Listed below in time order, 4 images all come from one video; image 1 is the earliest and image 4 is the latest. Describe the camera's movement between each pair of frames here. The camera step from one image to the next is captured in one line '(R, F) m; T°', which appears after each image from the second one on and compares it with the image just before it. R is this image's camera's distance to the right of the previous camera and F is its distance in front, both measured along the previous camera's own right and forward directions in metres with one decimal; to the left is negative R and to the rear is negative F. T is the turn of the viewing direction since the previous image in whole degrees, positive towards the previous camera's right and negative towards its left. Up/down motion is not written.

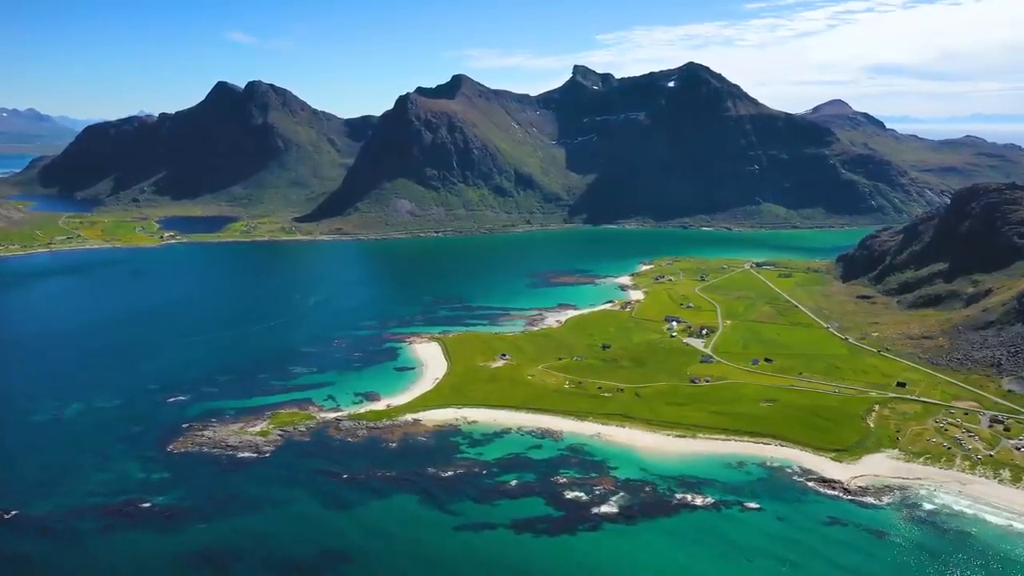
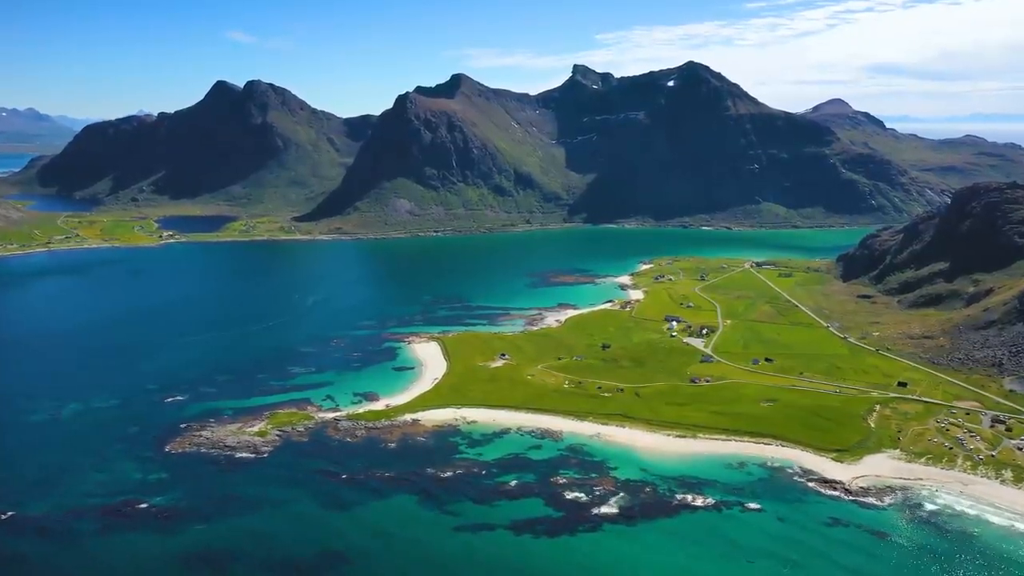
(0.0, +0.5) m; 0°
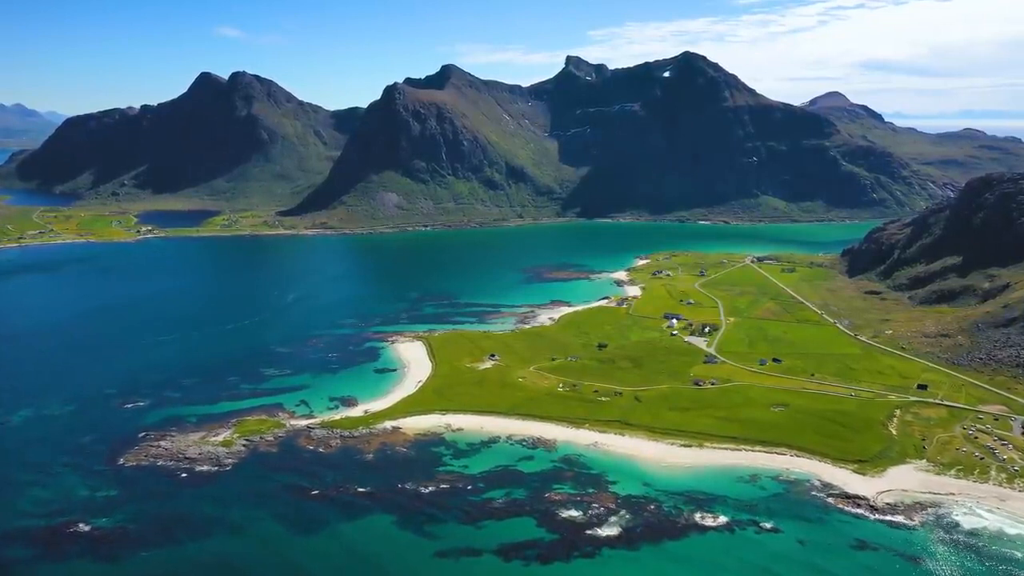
(+0.5, +9.4) m; +1°
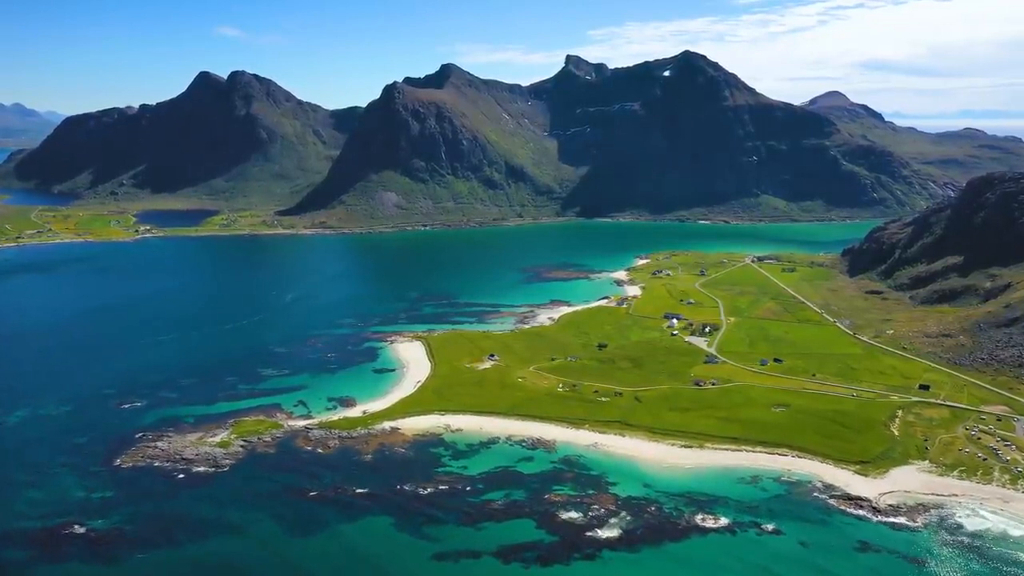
(0.0, +0.7) m; 0°
